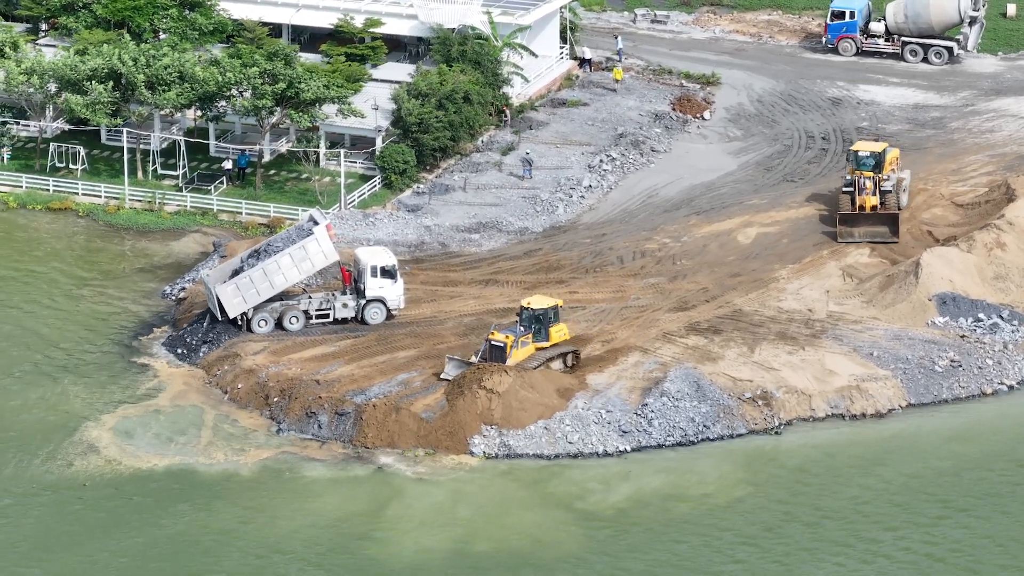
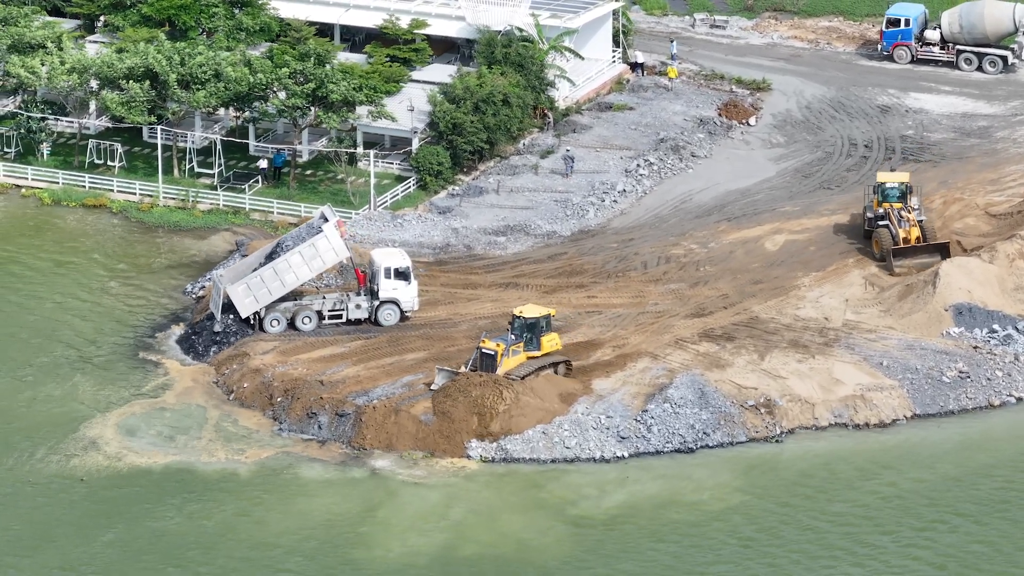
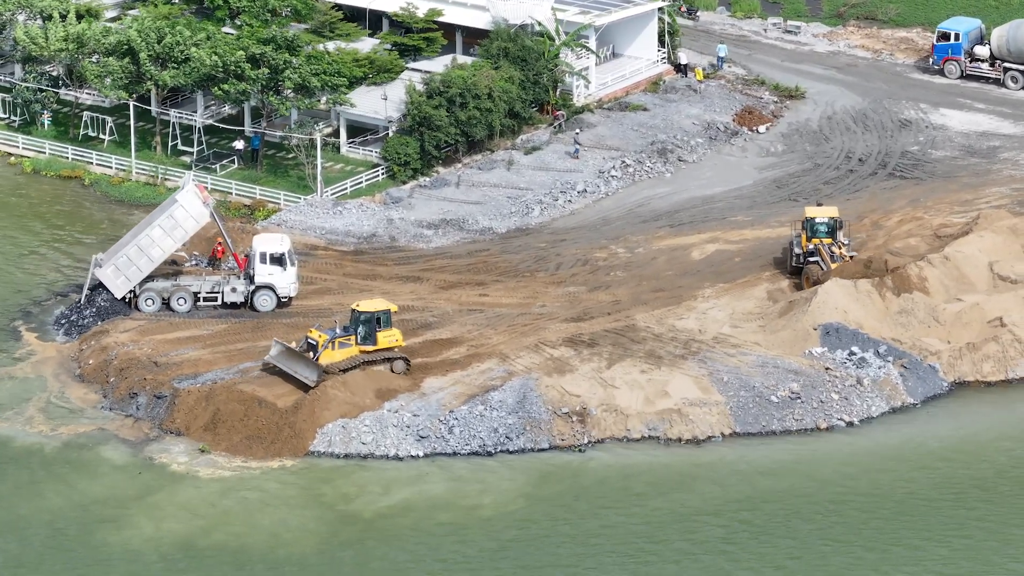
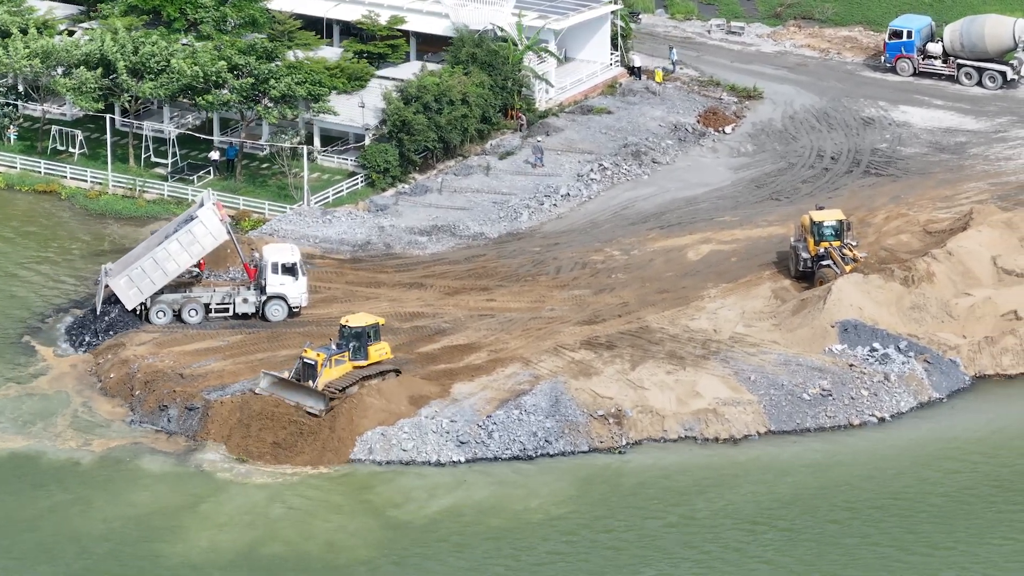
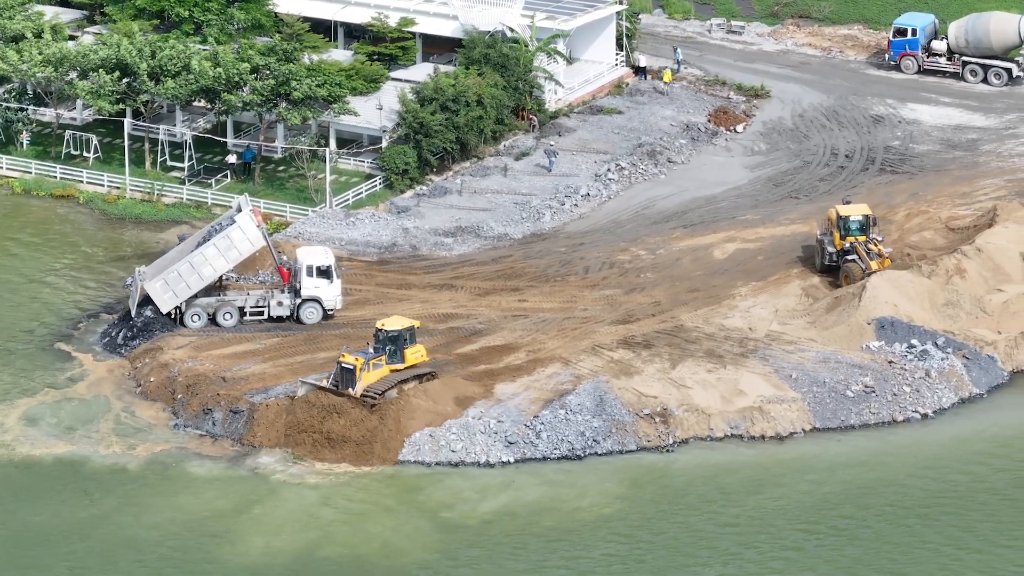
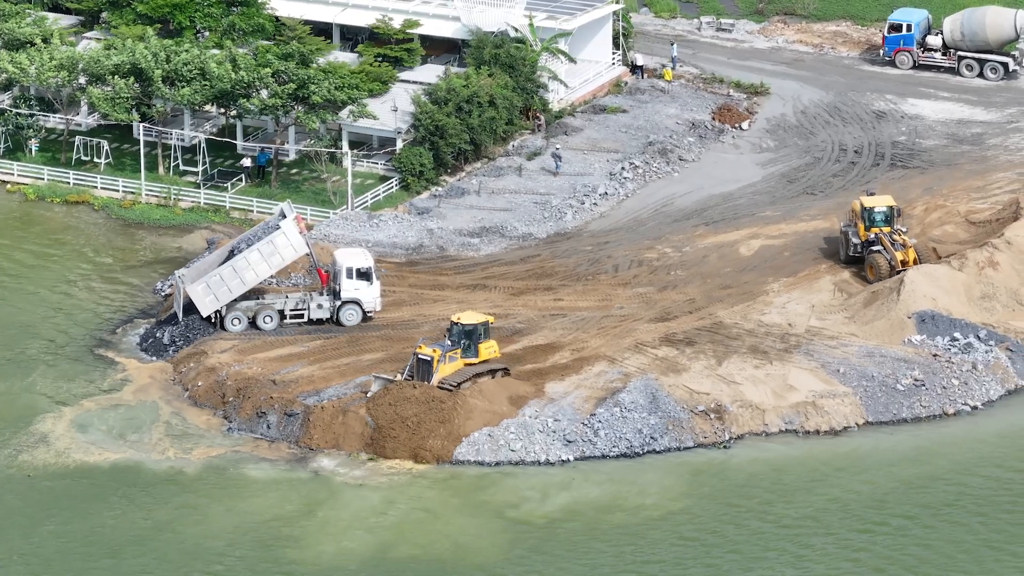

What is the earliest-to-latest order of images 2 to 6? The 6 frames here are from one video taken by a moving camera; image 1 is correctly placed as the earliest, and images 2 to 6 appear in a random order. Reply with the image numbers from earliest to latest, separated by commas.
2, 6, 5, 4, 3
